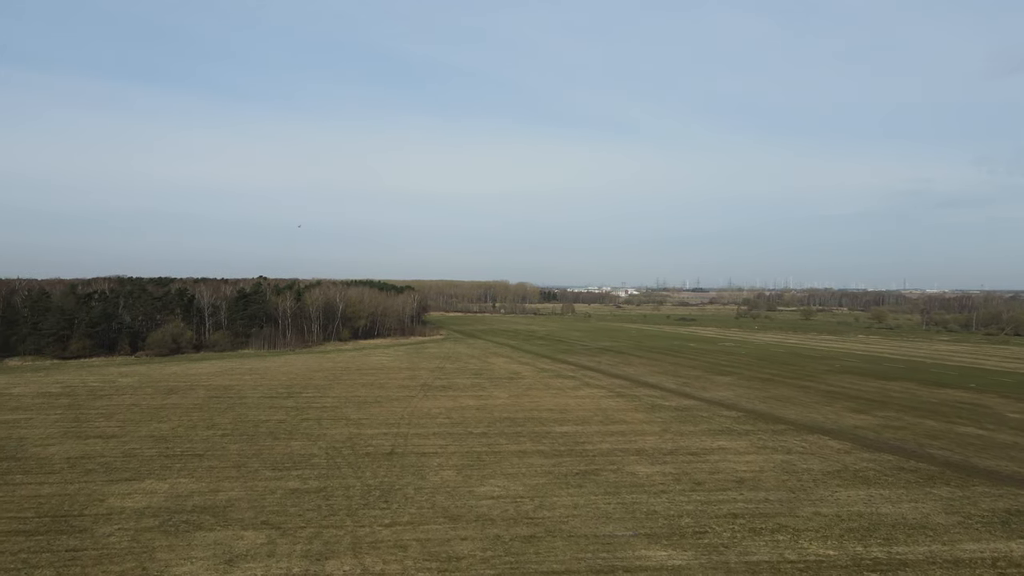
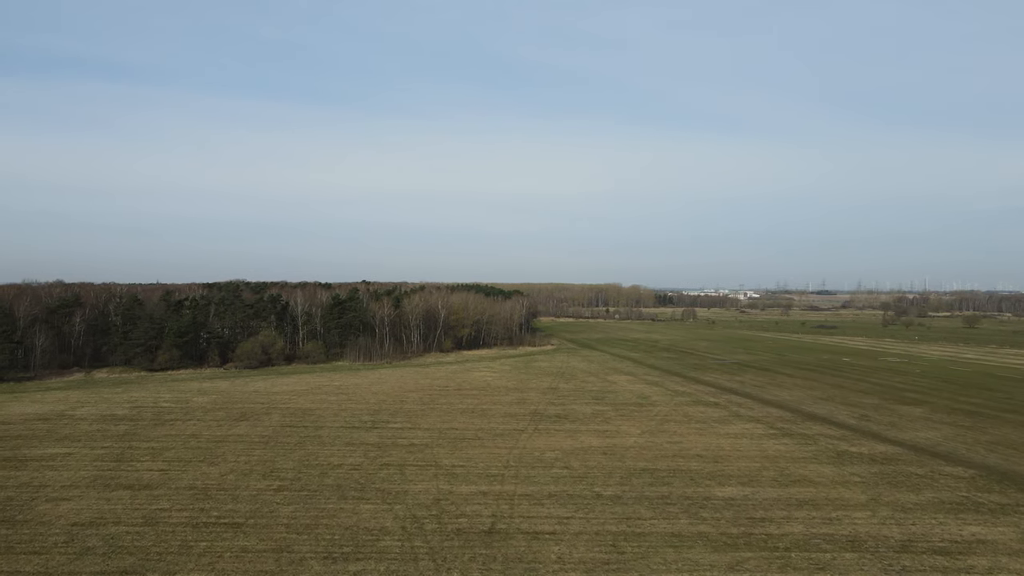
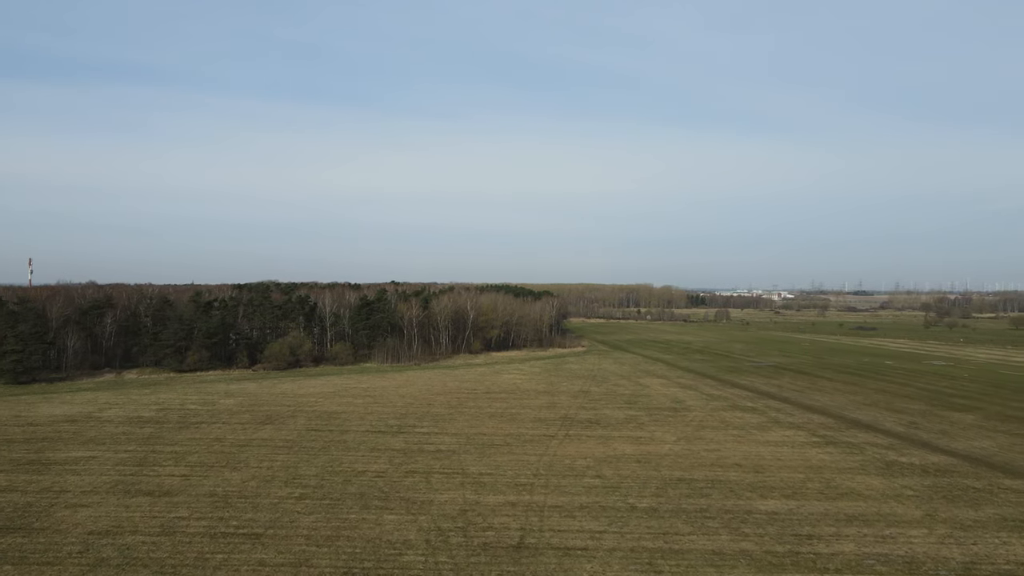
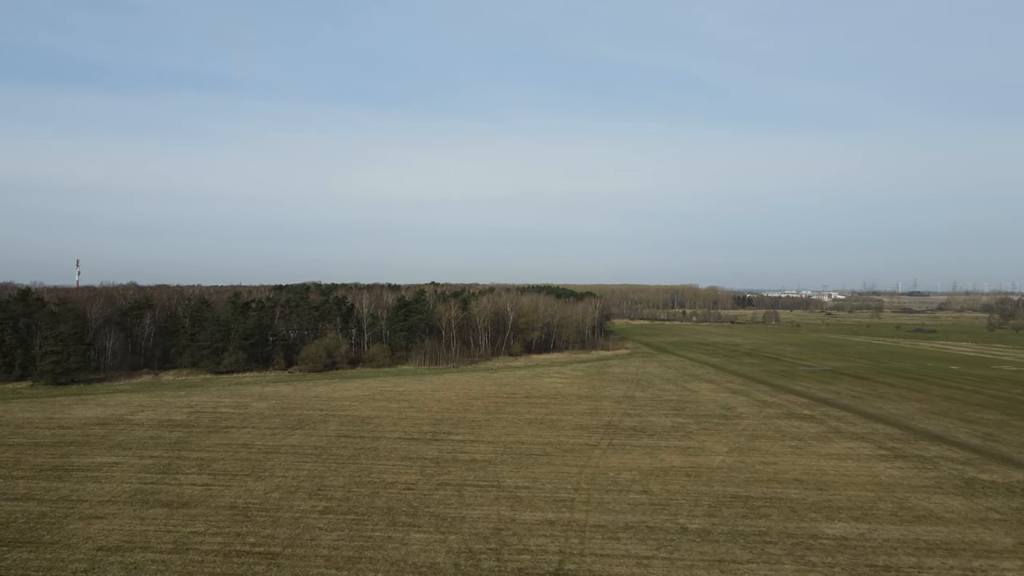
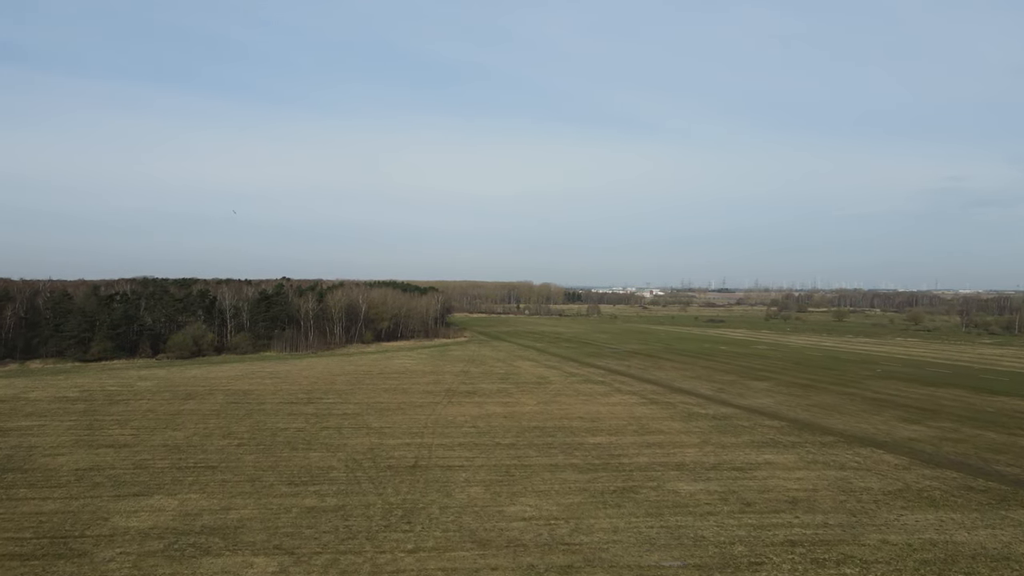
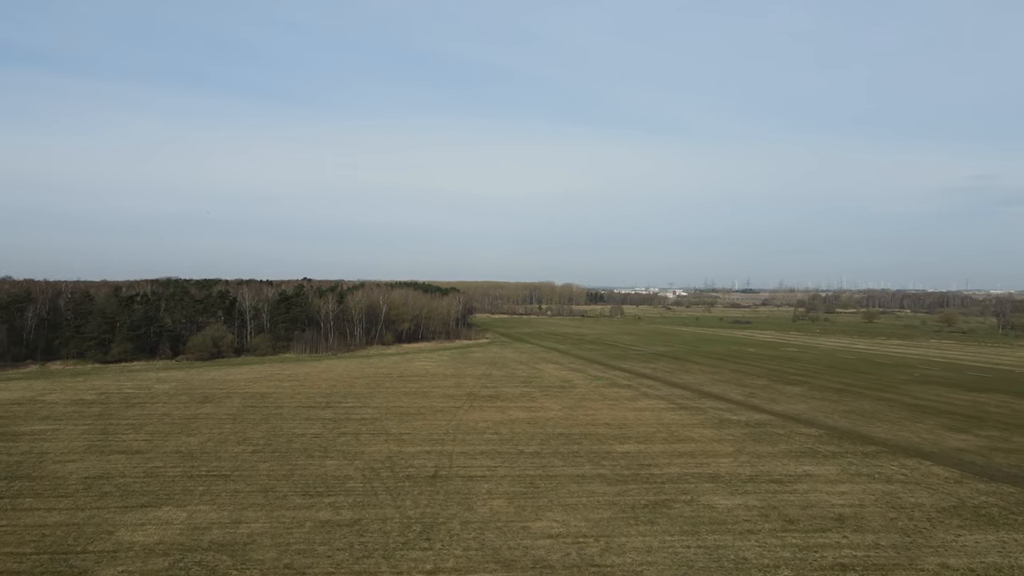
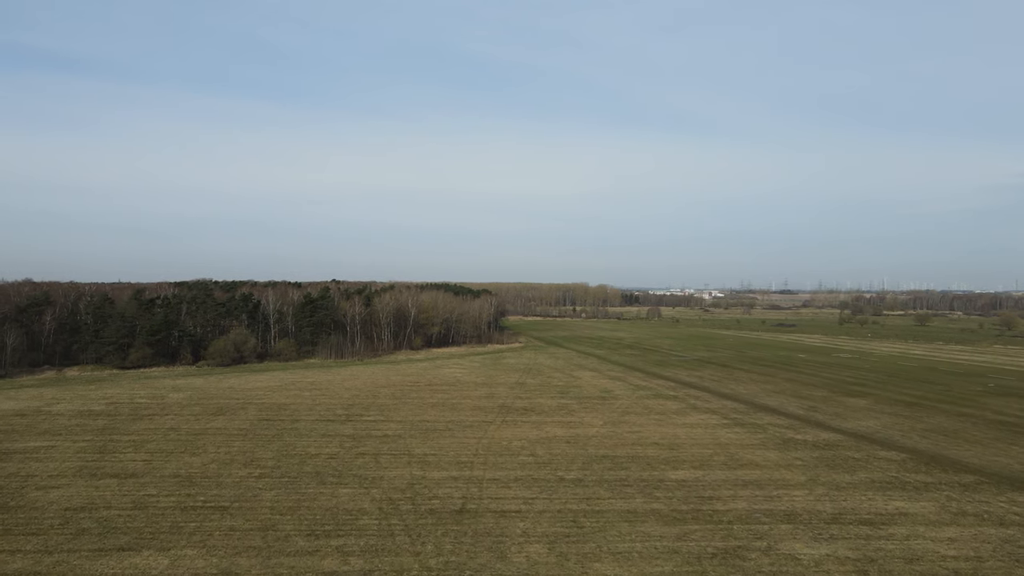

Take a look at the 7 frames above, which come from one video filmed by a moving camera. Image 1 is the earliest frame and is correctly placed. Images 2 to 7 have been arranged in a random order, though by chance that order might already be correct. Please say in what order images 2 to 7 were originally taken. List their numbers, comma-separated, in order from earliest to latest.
5, 6, 7, 2, 3, 4
